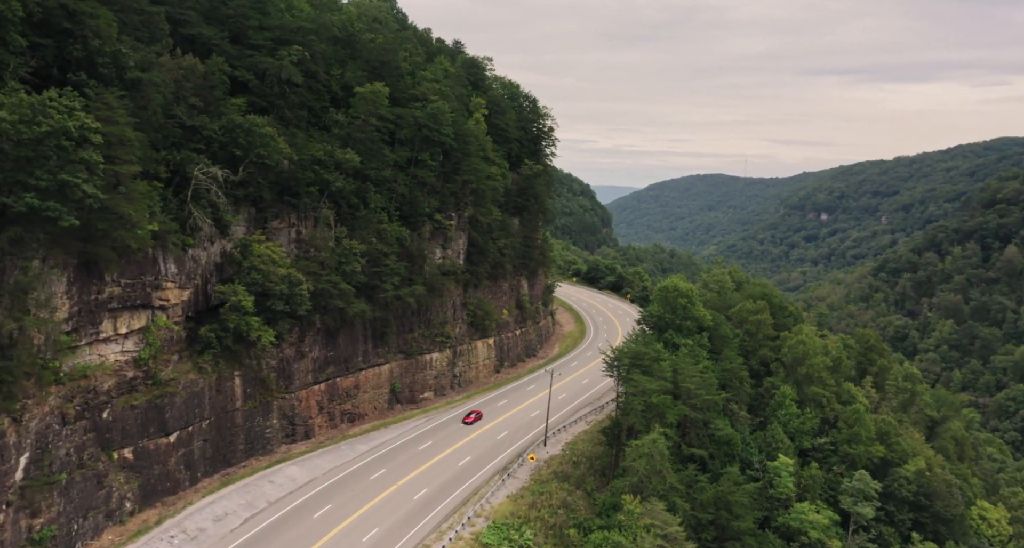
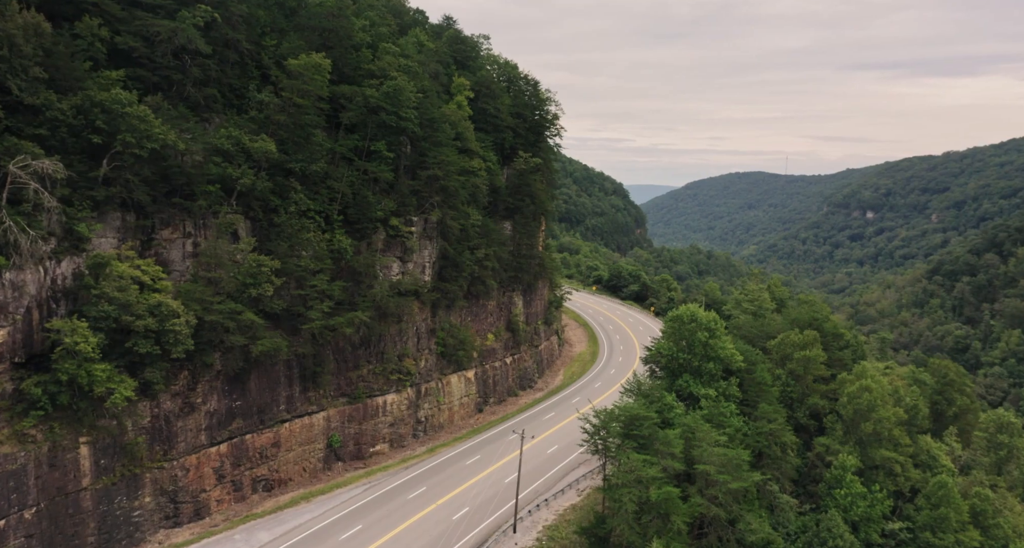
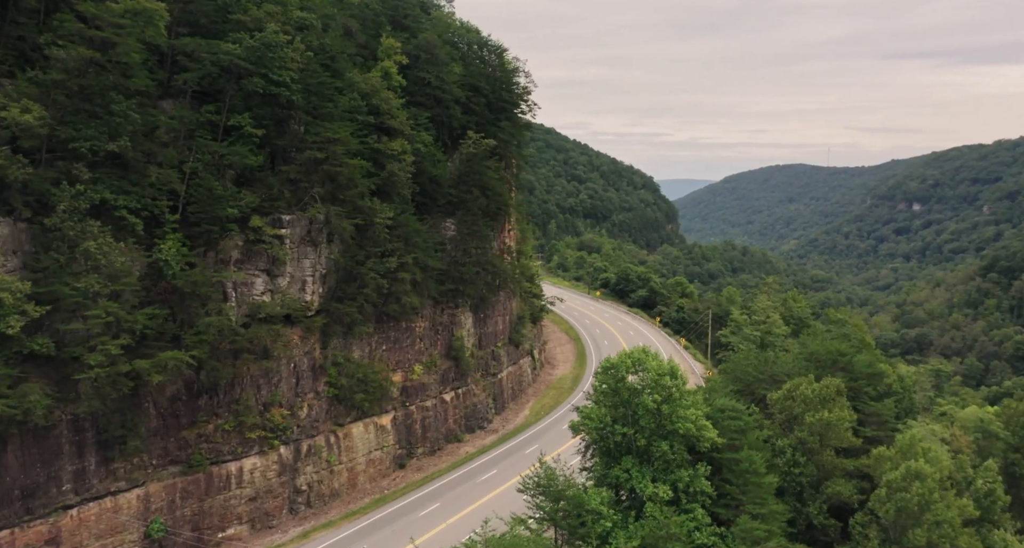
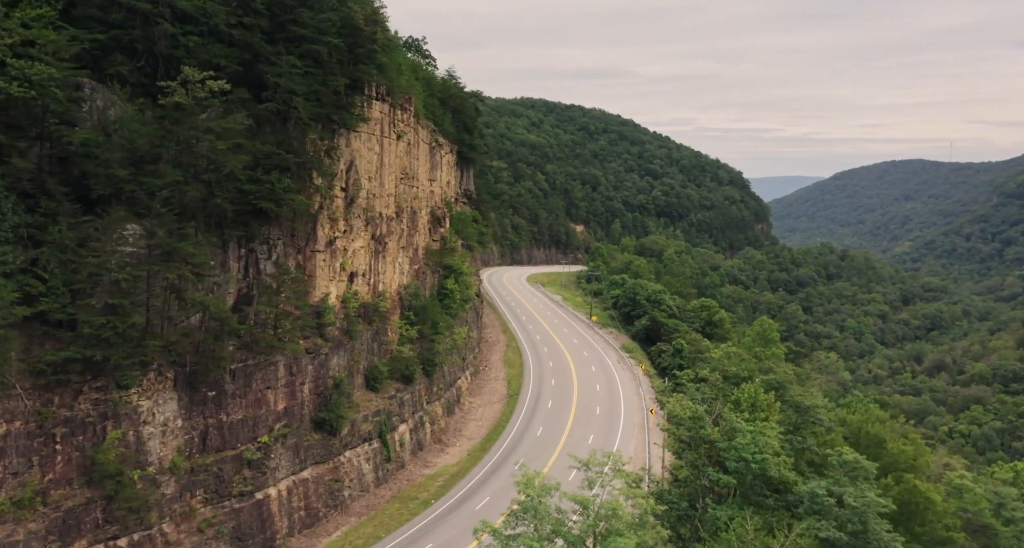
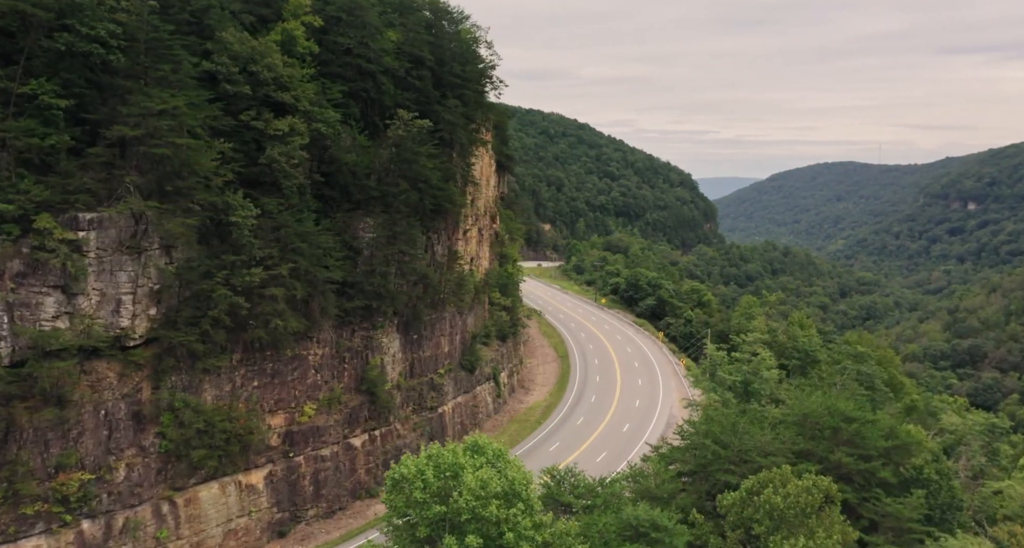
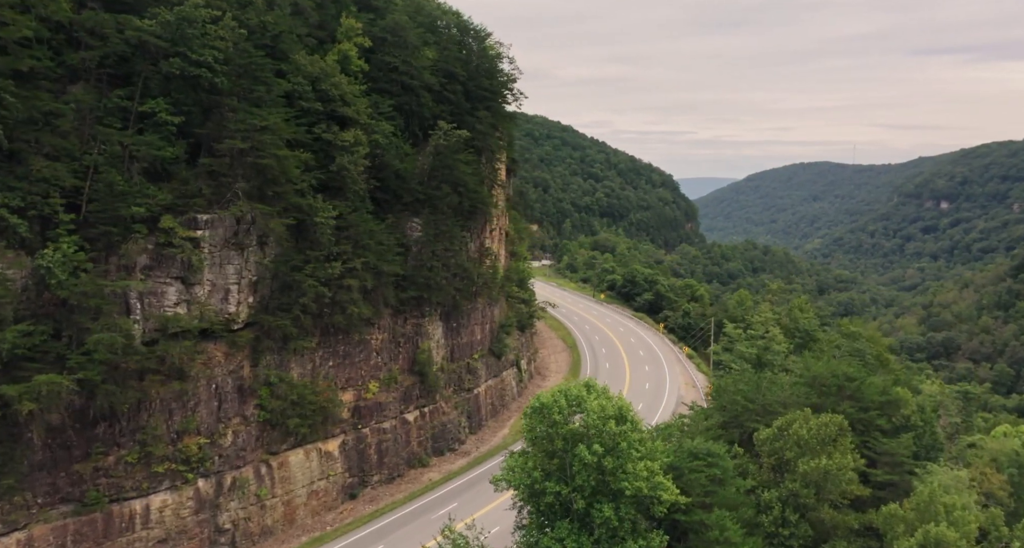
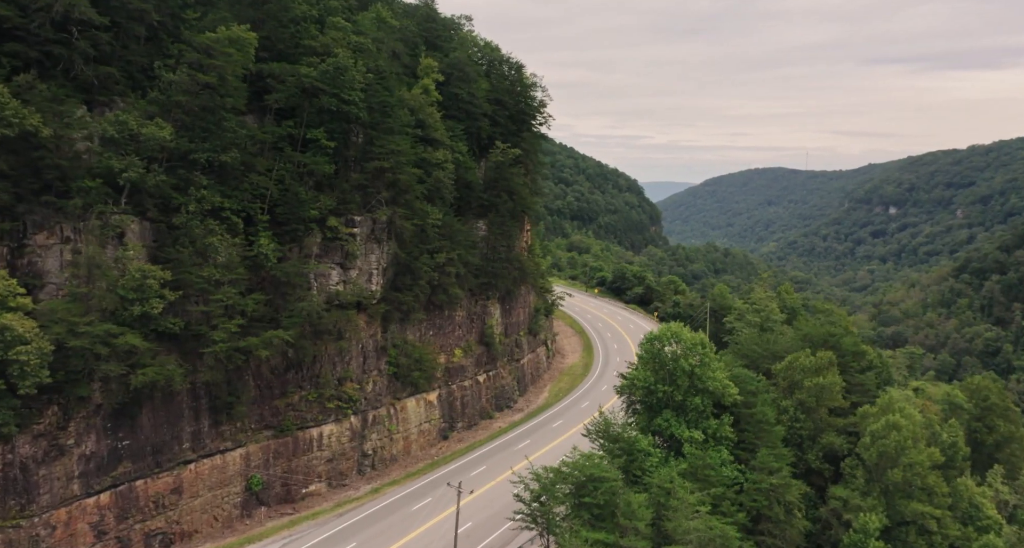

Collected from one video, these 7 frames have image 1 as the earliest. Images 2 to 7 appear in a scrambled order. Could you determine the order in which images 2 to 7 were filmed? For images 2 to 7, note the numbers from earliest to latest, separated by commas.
2, 7, 3, 6, 5, 4
